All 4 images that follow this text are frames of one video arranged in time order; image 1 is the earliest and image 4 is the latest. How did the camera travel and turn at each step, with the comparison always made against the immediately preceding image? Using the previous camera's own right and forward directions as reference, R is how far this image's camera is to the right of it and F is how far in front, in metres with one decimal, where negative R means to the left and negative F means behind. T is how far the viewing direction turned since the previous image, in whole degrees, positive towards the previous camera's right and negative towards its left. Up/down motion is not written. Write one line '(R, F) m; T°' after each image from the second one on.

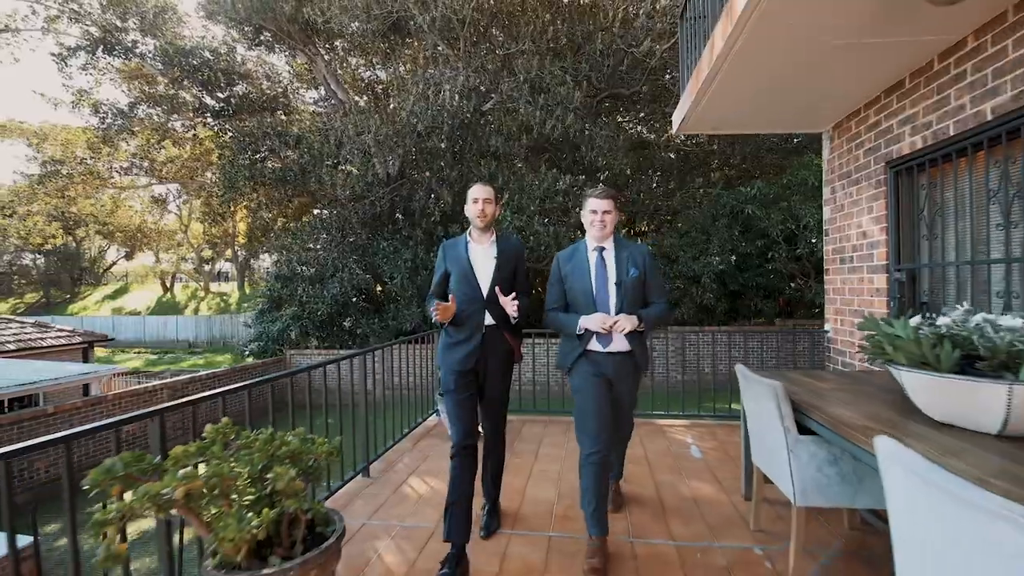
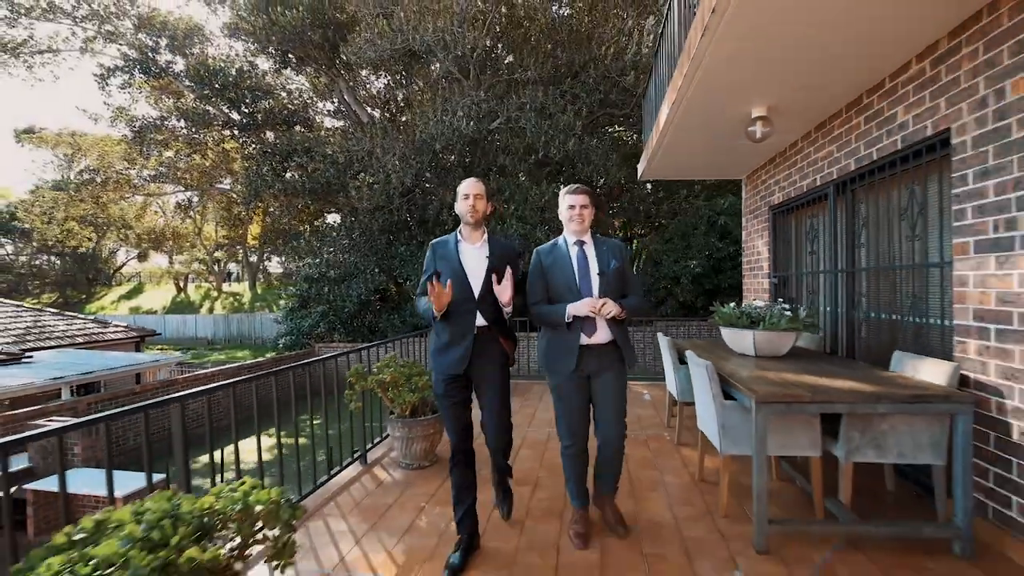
(-0.2, -1.6) m; 0°
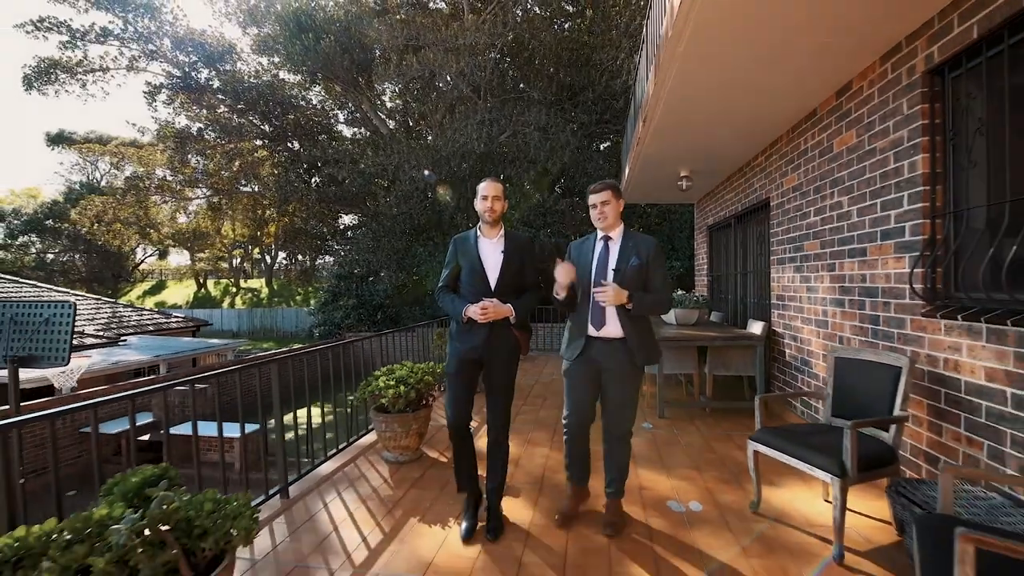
(-0.2, -2.1) m; 0°
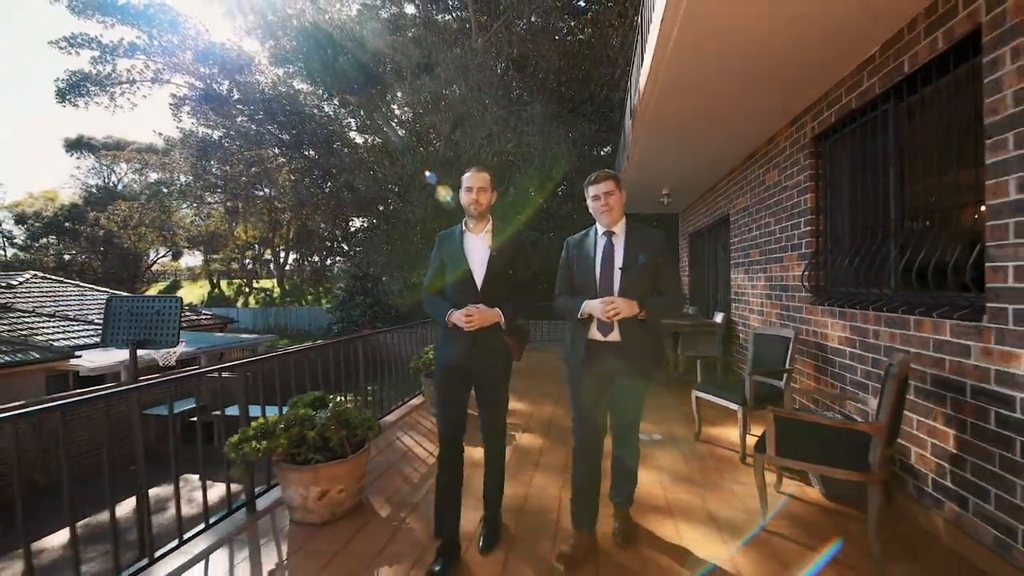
(-0.1, -1.1) m; 0°
